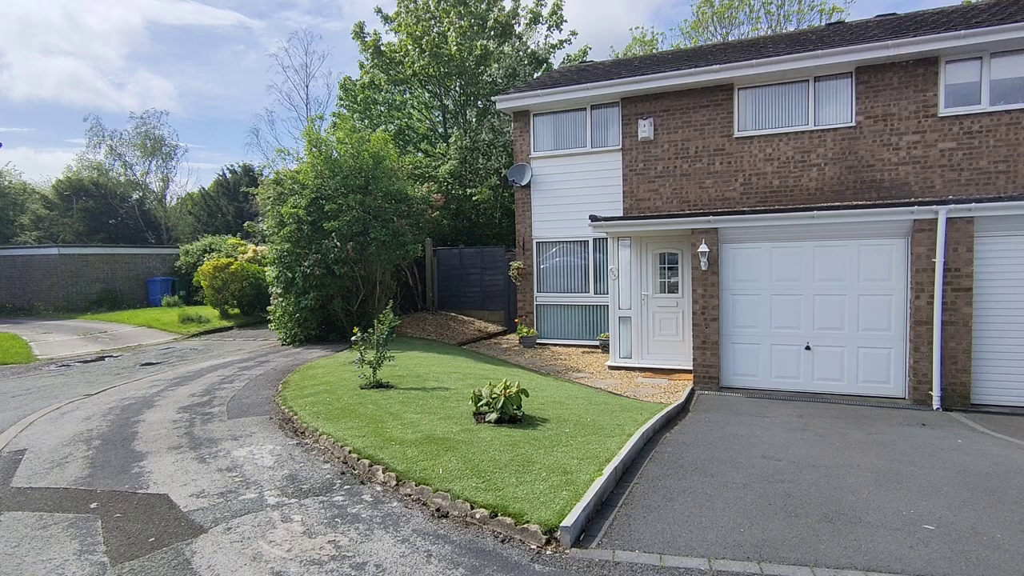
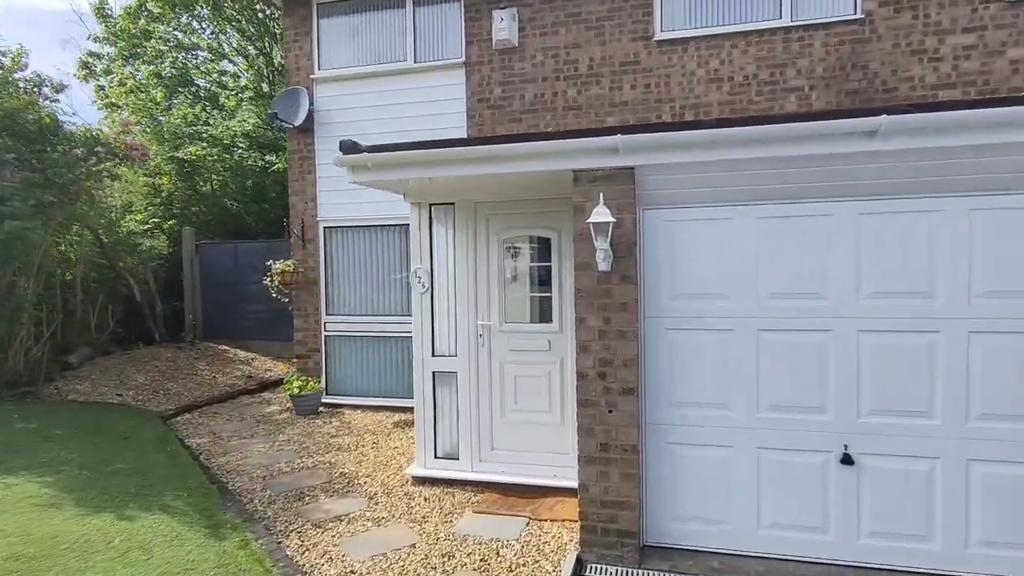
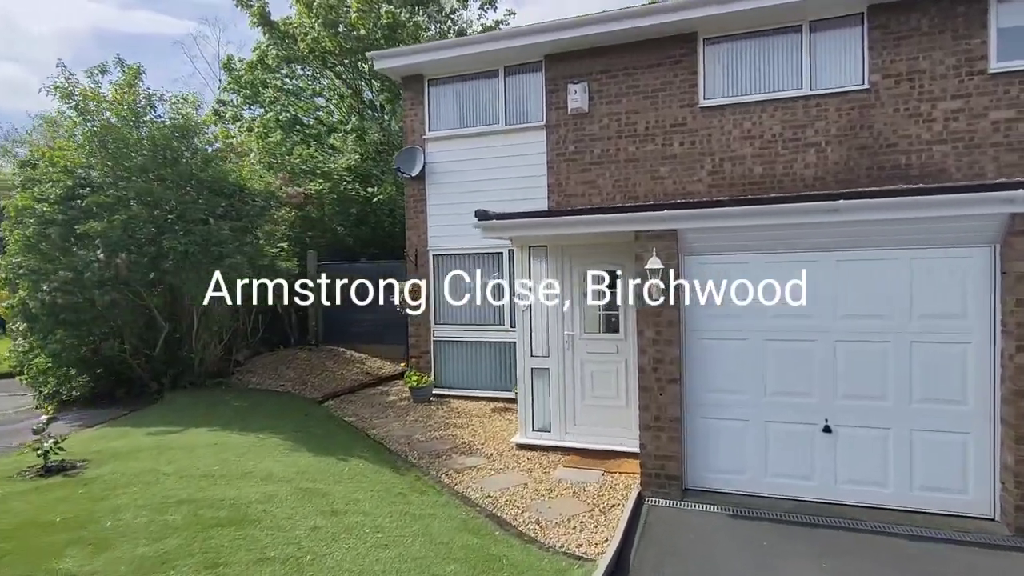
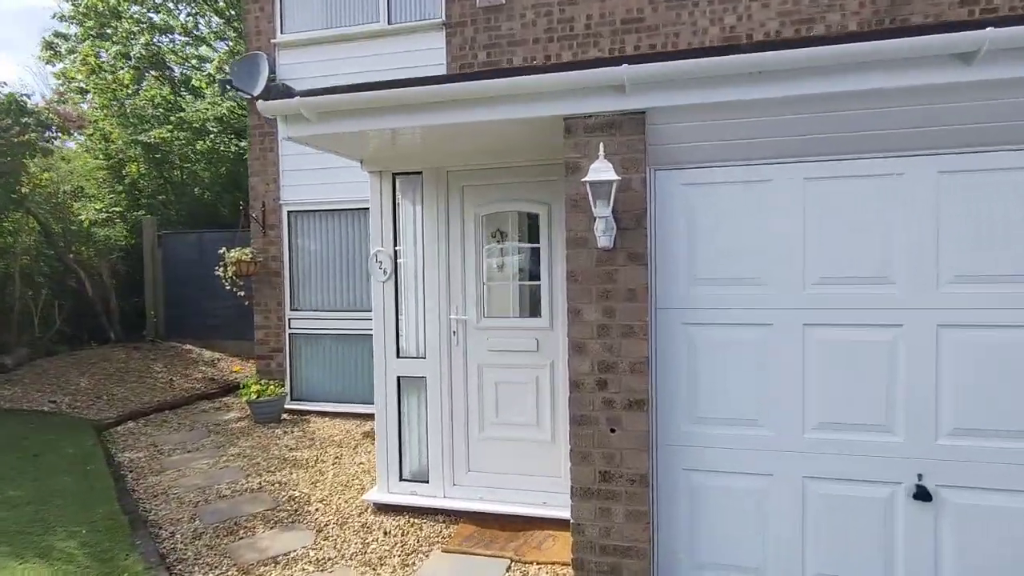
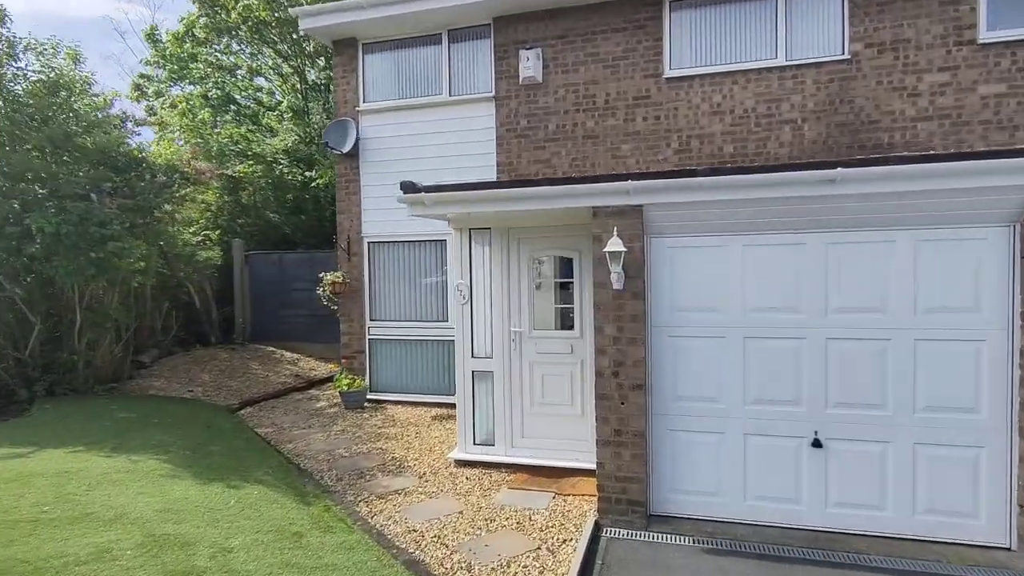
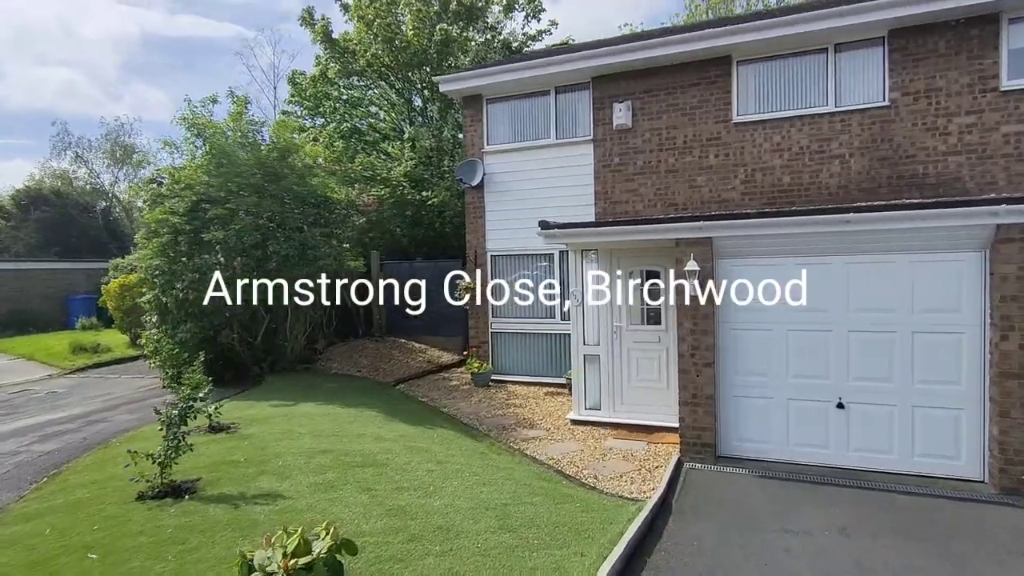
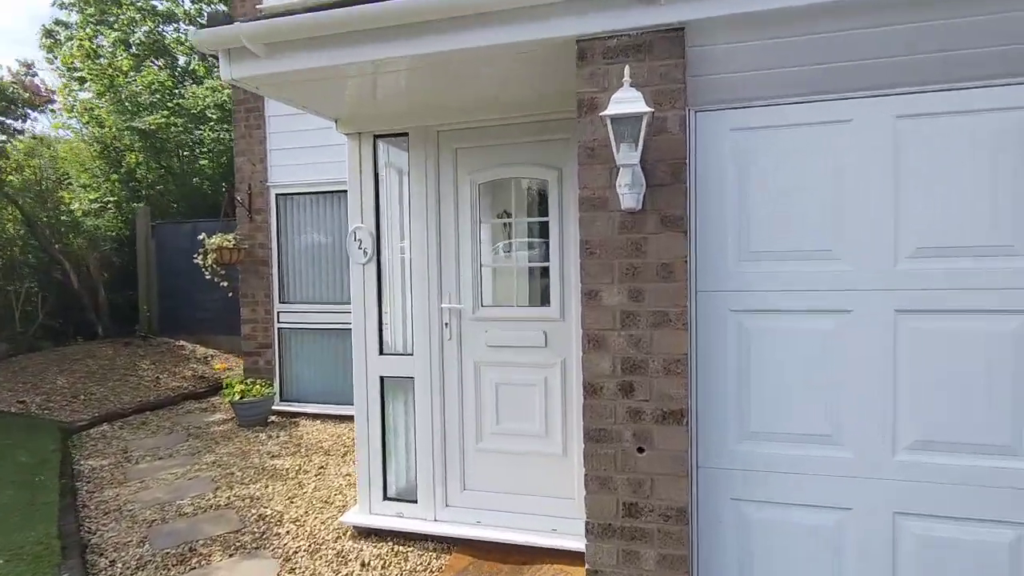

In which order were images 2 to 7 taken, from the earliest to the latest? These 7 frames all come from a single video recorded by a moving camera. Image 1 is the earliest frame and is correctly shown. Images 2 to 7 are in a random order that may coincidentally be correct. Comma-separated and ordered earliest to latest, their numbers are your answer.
6, 3, 5, 2, 4, 7
